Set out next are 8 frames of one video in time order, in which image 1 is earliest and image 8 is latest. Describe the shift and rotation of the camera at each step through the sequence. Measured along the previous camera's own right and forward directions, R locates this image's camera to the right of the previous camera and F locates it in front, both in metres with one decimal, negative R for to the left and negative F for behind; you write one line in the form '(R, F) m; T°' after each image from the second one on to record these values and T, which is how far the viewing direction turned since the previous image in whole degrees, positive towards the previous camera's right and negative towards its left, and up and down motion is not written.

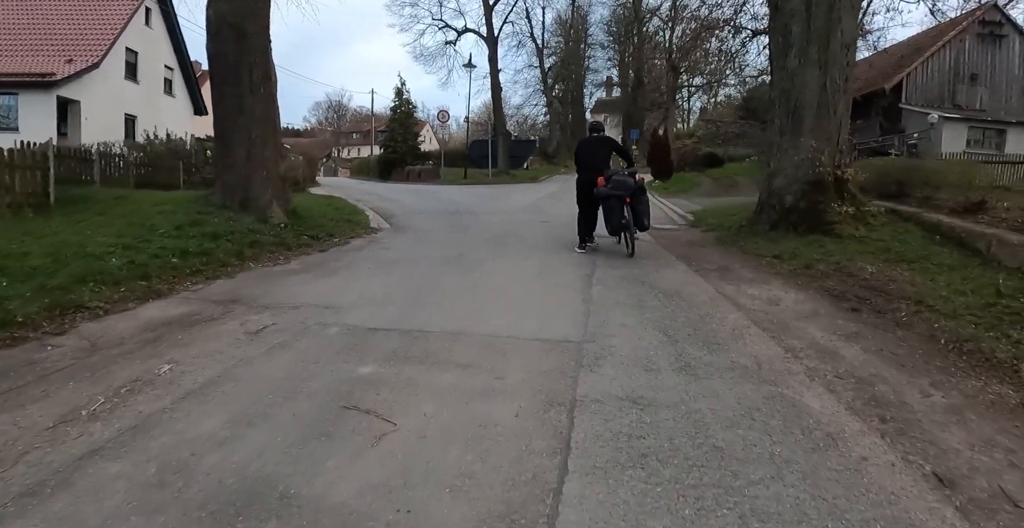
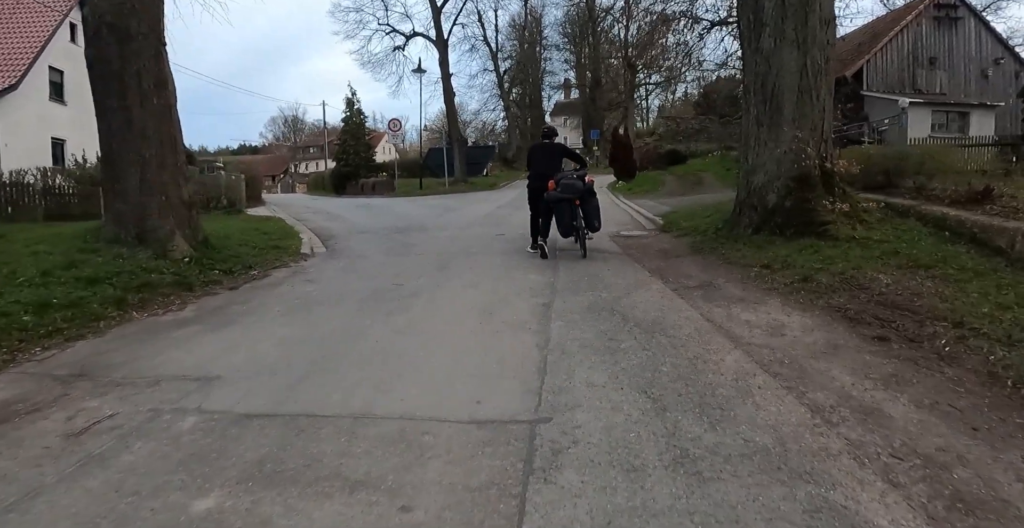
(+0.4, +1.4) m; +3°
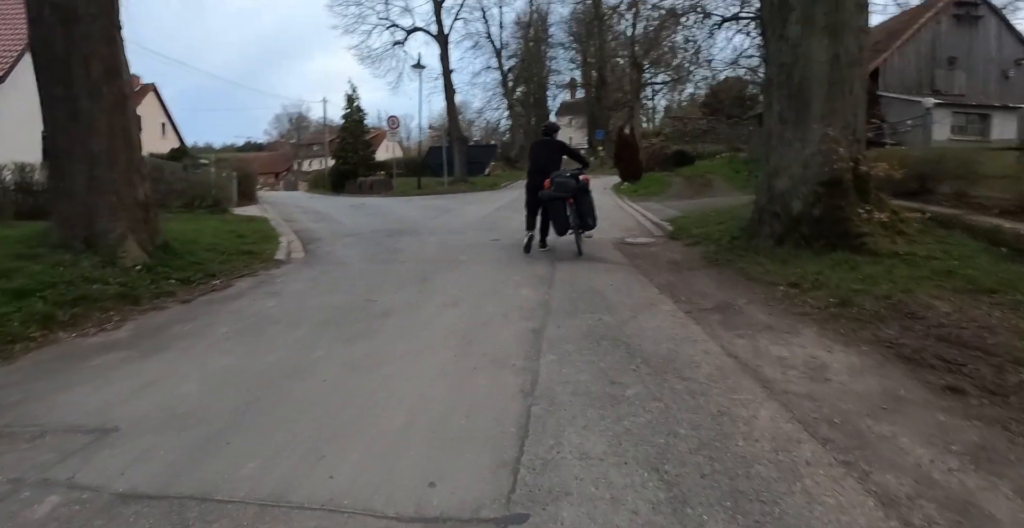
(+0.2, +1.0) m; 0°
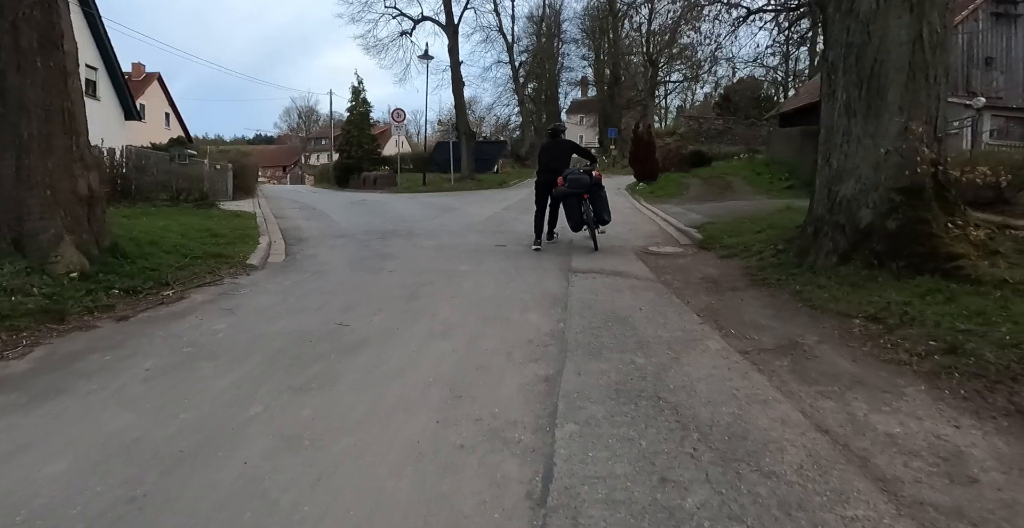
(0.0, +1.3) m; -1°
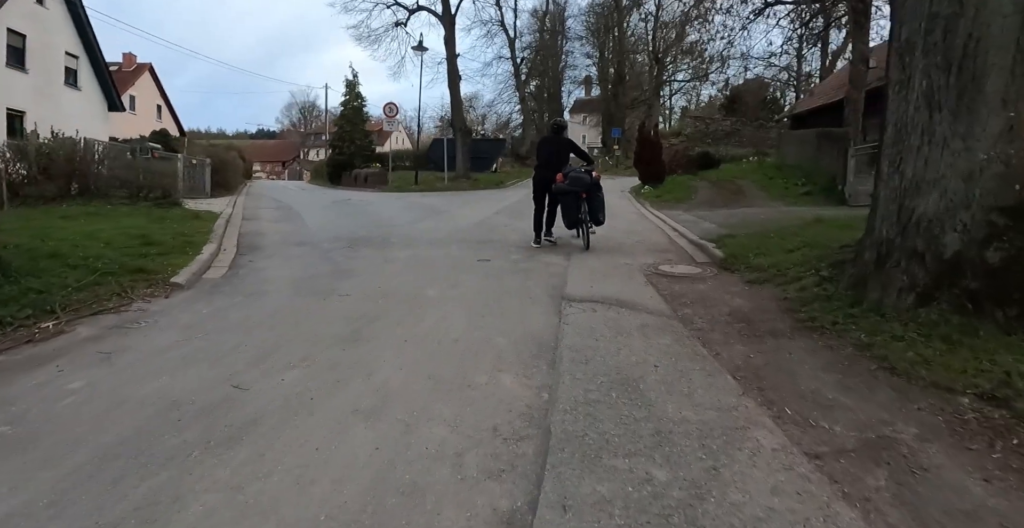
(+0.2, +1.5) m; 0°
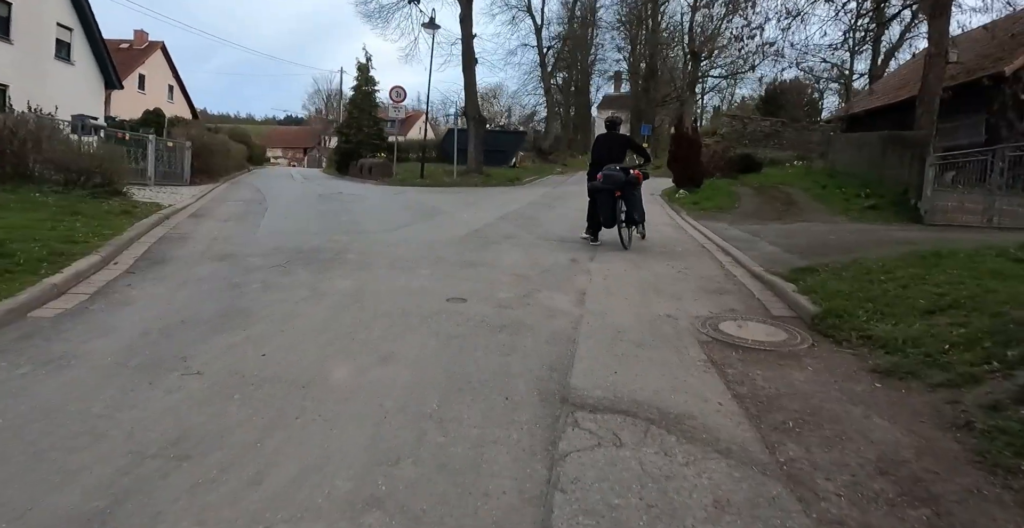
(+0.3, +2.8) m; -2°
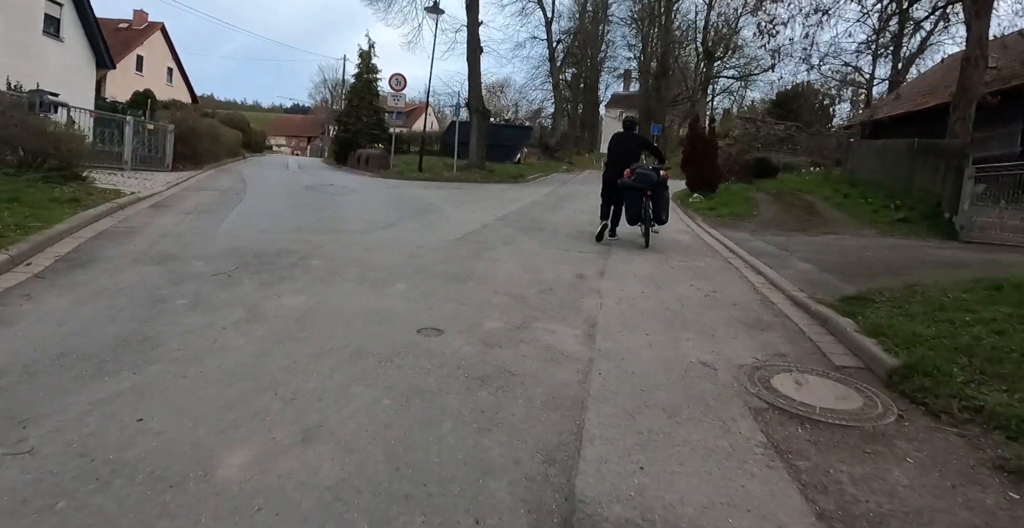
(+0.1, +1.3) m; 0°
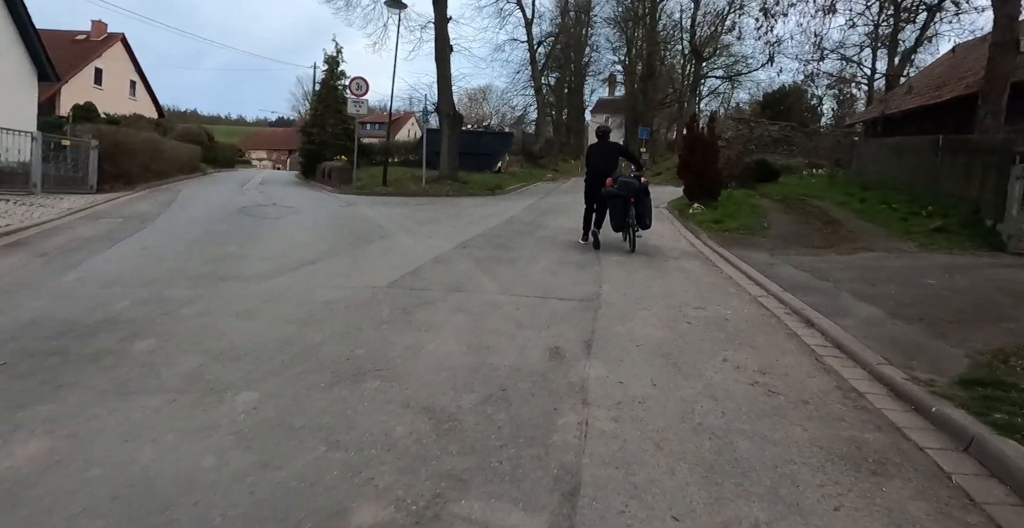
(+0.4, +2.3) m; +1°
